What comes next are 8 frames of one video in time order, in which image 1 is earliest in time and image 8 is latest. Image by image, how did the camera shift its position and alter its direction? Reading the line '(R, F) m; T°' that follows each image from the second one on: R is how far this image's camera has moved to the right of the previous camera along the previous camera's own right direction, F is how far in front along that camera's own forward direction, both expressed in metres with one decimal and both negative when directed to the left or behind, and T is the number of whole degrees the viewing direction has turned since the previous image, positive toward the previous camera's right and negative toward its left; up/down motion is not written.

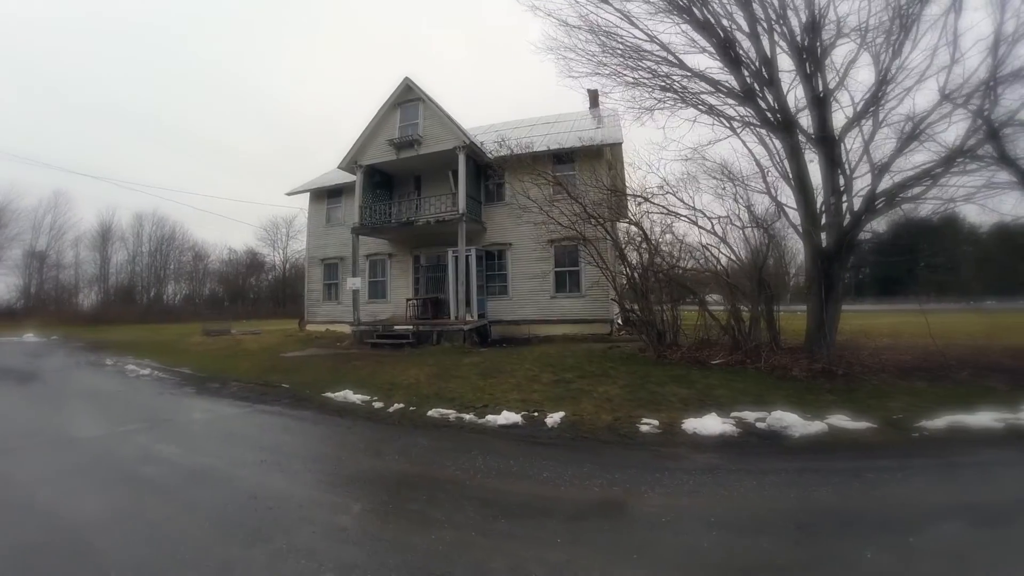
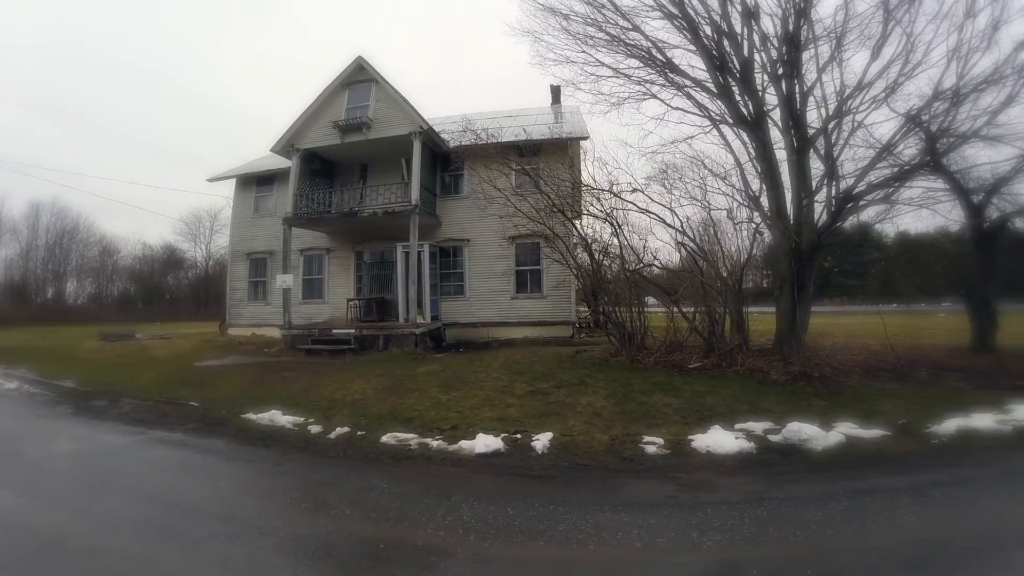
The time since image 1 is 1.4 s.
(-0.4, +1.2) m; +7°
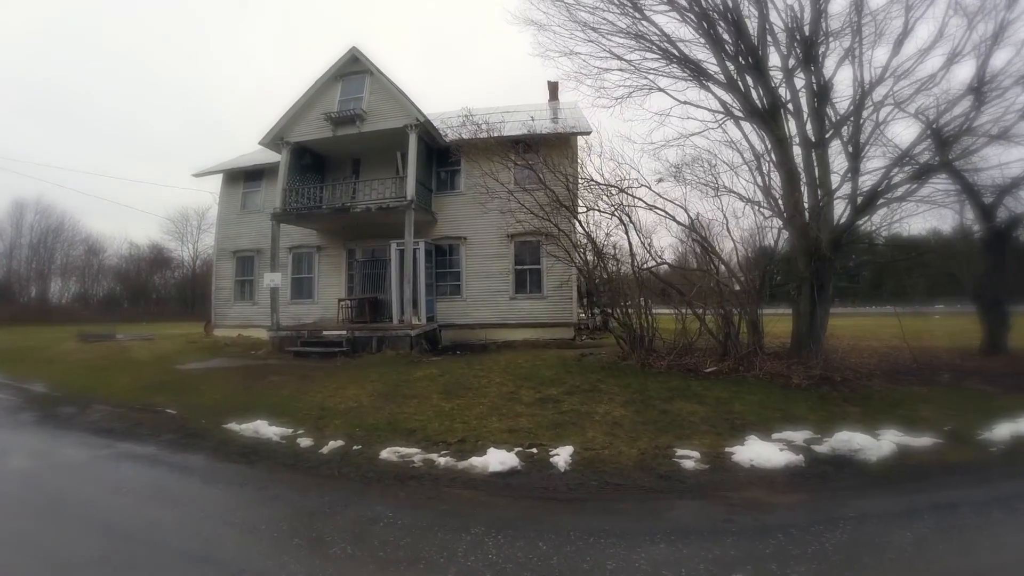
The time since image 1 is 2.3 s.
(-0.2, +0.5) m; +1°
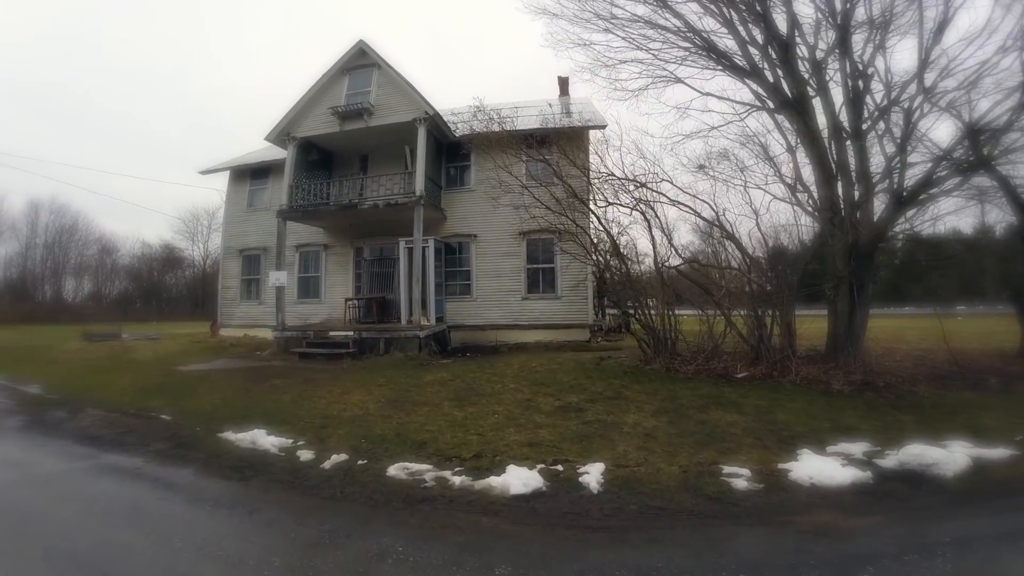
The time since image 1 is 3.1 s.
(-0.1, +0.5) m; -1°
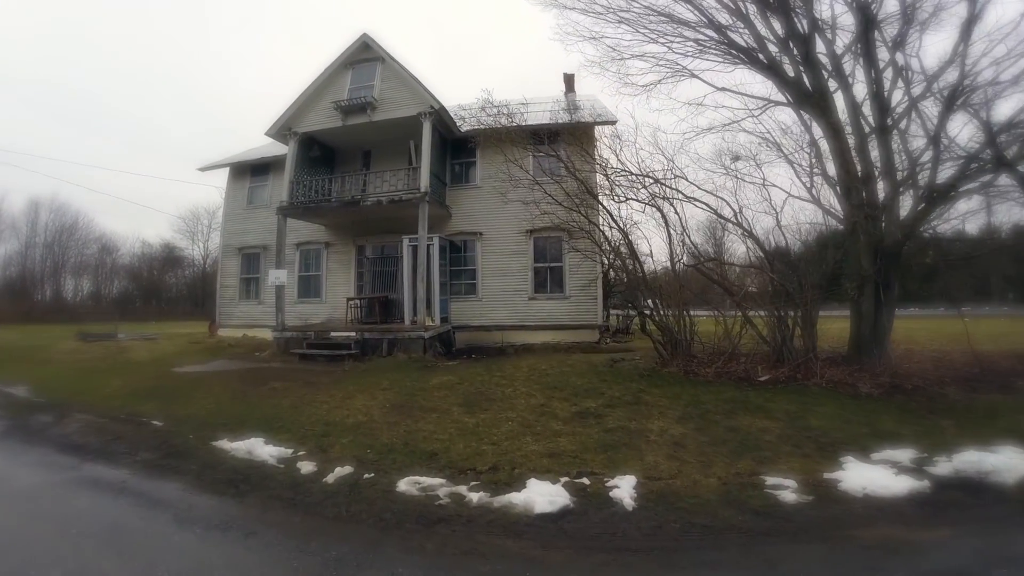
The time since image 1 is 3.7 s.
(-0.2, +0.4) m; 0°
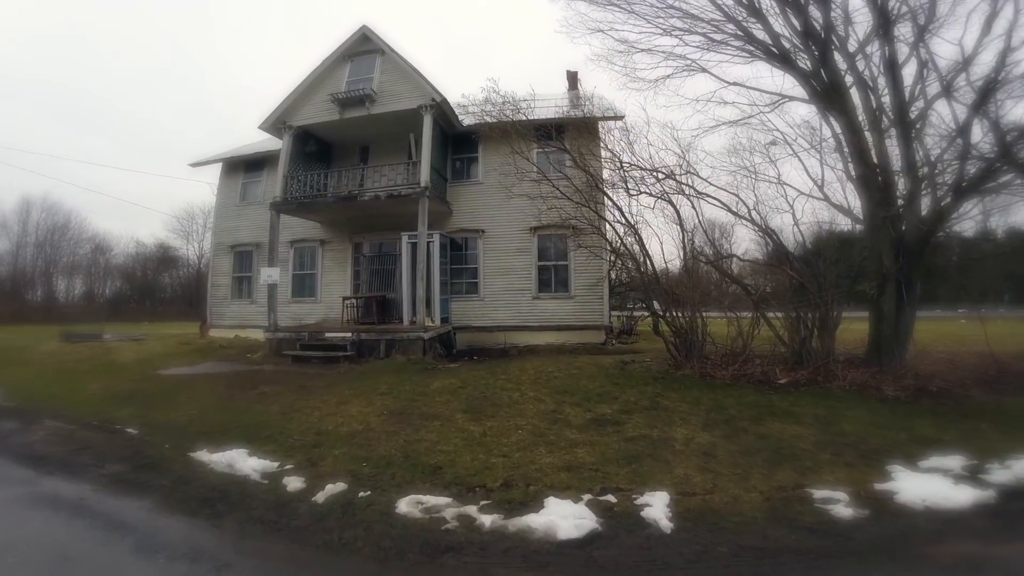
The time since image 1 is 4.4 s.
(-0.1, +0.5) m; 0°
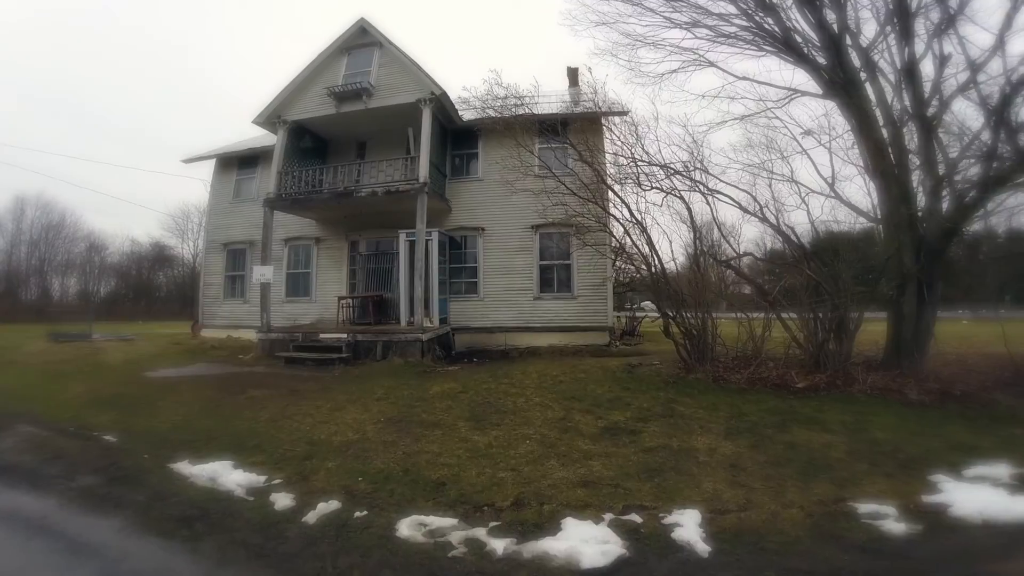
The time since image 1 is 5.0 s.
(-0.1, +0.3) m; 0°
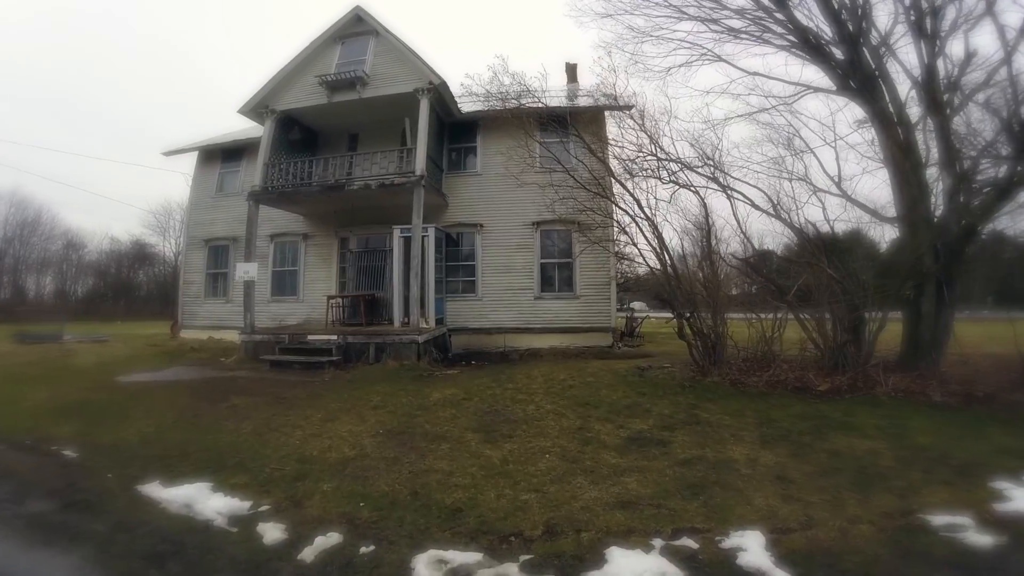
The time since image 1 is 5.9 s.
(-0.3, +0.5) m; +2°
